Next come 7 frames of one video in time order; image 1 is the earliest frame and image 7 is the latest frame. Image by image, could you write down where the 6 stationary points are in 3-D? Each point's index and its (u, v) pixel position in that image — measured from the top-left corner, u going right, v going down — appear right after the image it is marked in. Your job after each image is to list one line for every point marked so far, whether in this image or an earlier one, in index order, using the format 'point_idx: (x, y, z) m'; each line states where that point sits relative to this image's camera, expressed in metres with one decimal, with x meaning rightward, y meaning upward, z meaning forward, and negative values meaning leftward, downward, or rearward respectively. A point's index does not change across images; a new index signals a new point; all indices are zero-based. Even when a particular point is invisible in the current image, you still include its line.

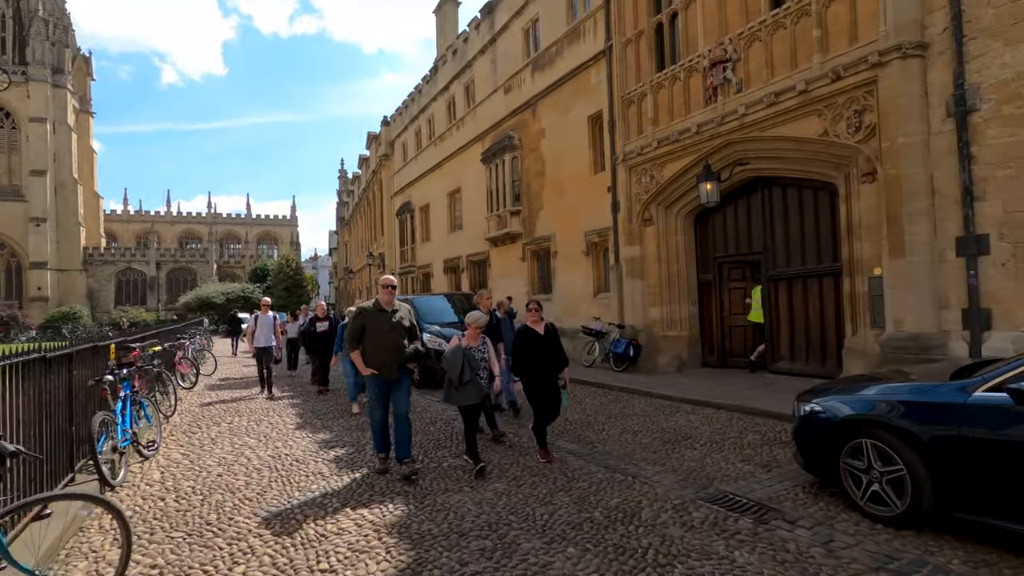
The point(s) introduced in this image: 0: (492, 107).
0: (-0.7, +6.2, +18.2) m
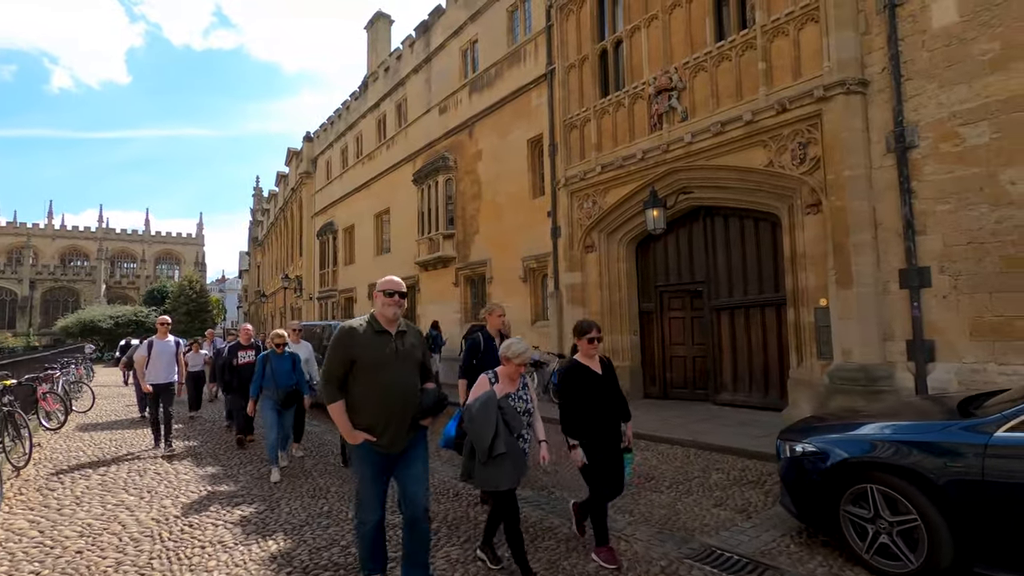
0: (-2.9, +5.3, +17.5) m
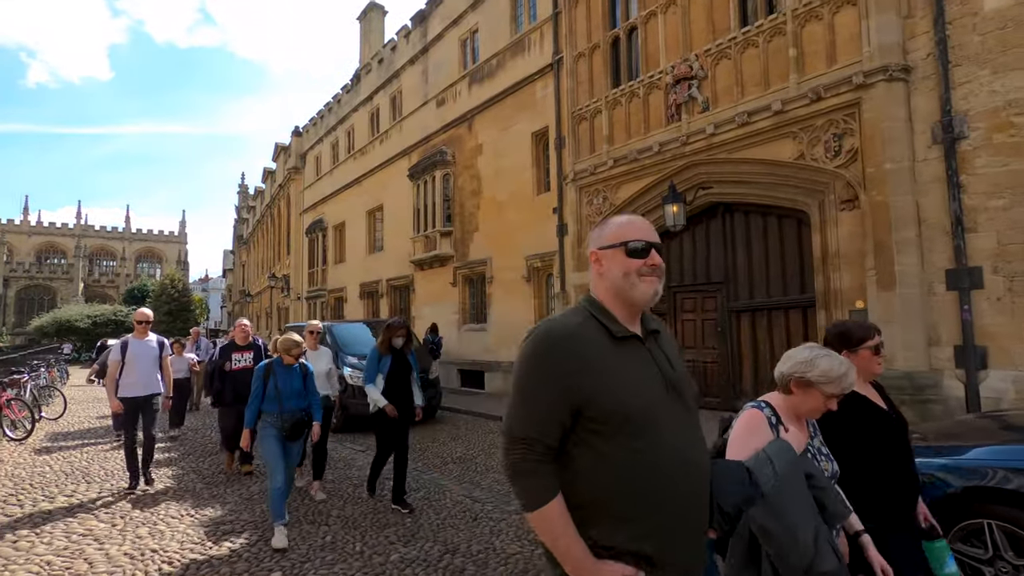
0: (-2.9, +5.3, +16.9) m
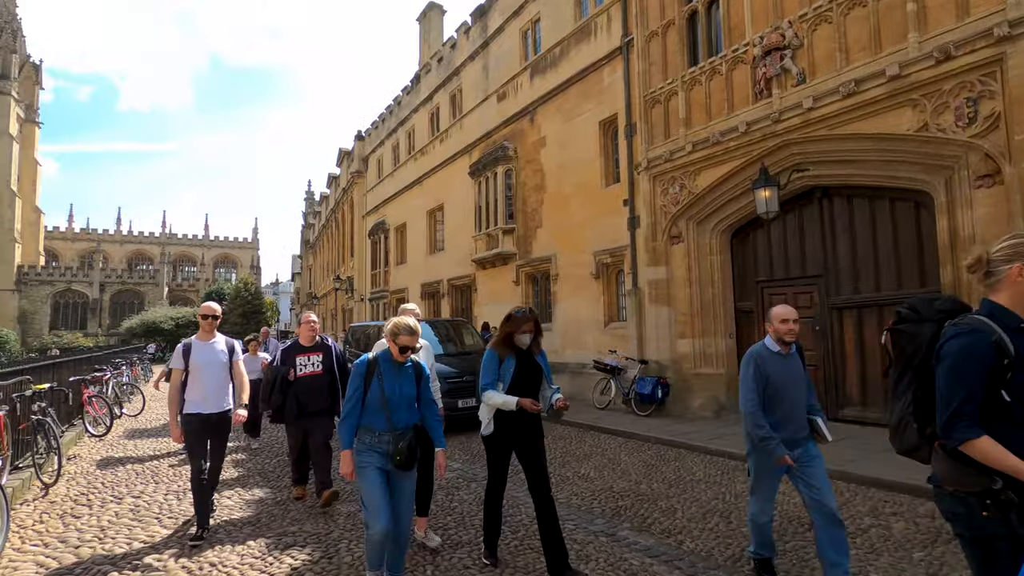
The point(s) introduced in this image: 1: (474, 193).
0: (-1.0, +5.3, +16.5) m
1: (-1.2, +3.0, +16.6) m
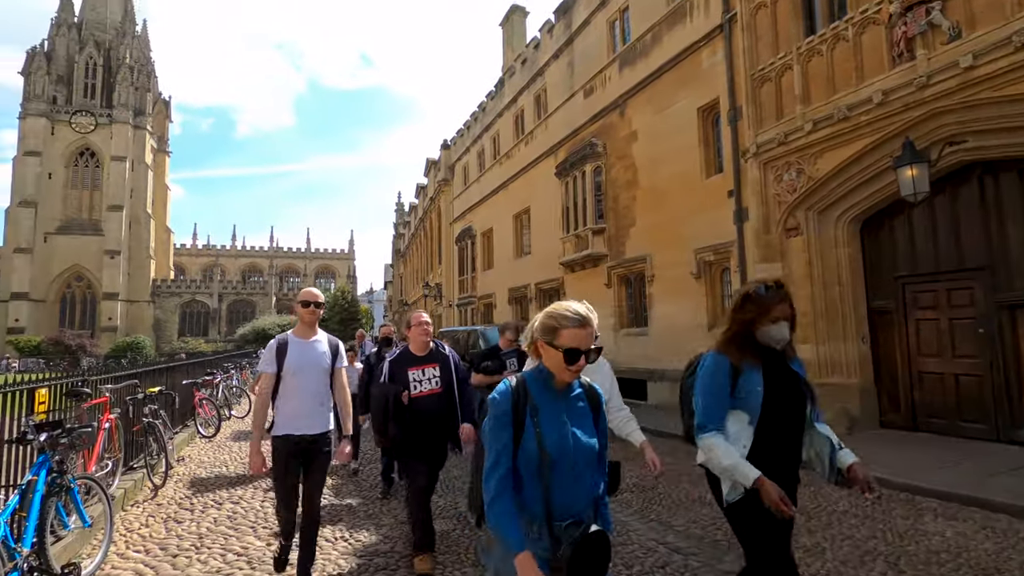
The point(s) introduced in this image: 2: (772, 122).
0: (+1.7, +5.2, +16.0) m
1: (+1.5, +2.9, +16.1) m
2: (+4.4, +2.8, +9.0) m
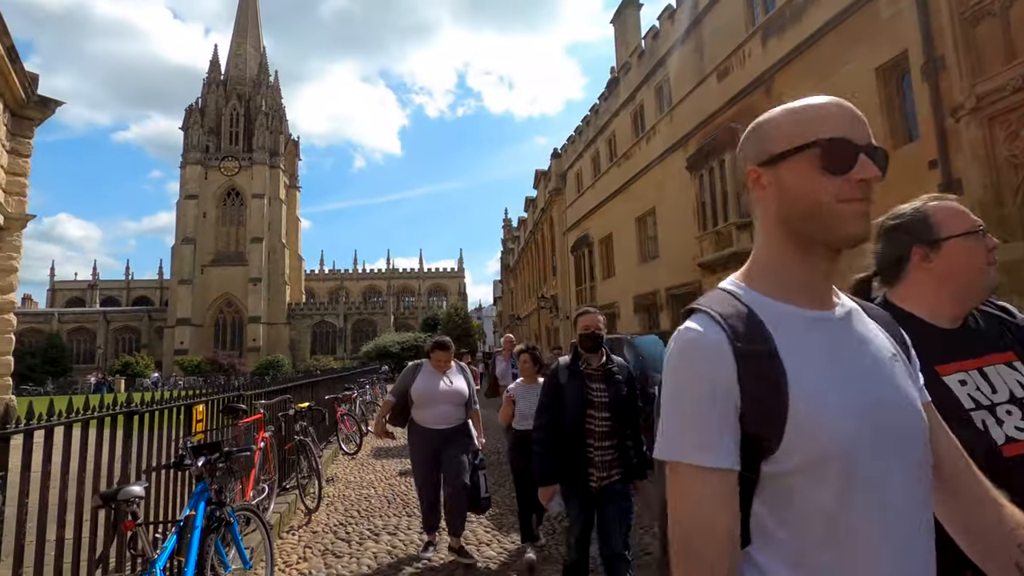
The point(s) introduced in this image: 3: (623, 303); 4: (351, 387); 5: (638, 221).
0: (+5.1, +5.1, +14.6) m
1: (+5.0, +2.7, +14.7) m
2: (+6.5, +3.0, +7.1) m
3: (+4.0, -0.5, +19.3) m
4: (-3.6, -2.2, +12.0) m
5: (+4.3, +2.3, +18.2) m
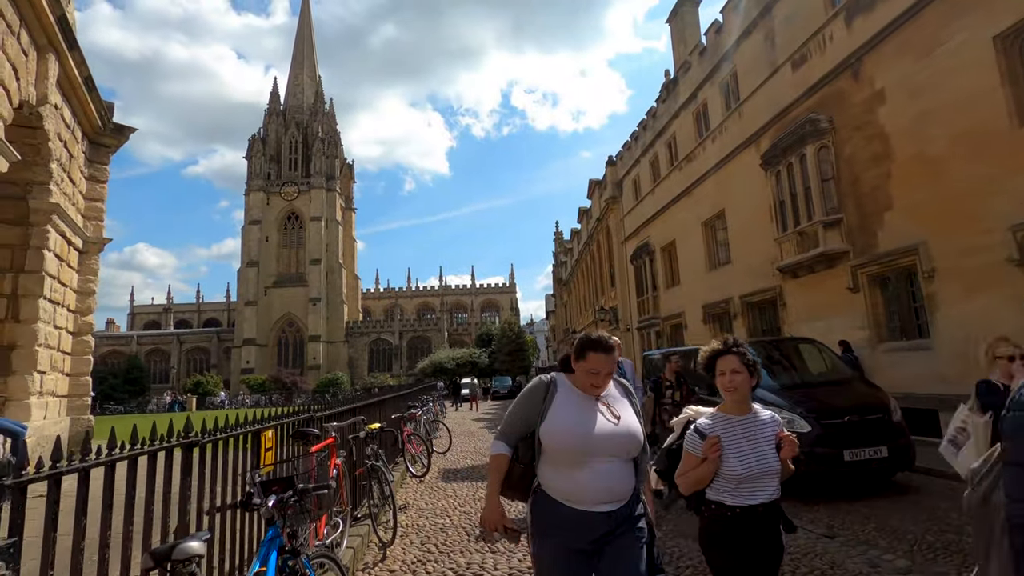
0: (+6.6, +4.9, +13.6) m
1: (+6.6, +2.6, +13.6) m
2: (+7.4, +3.1, +6.0) m
3: (+6.1, -0.8, +18.2) m
4: (-2.1, -2.5, +11.6) m
5: (+6.2, +2.0, +17.2) m
